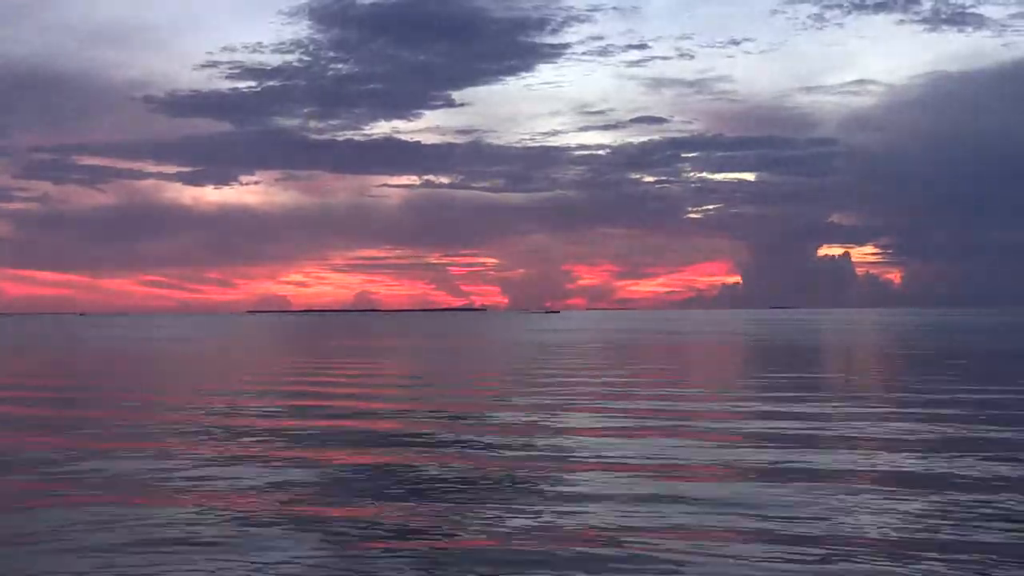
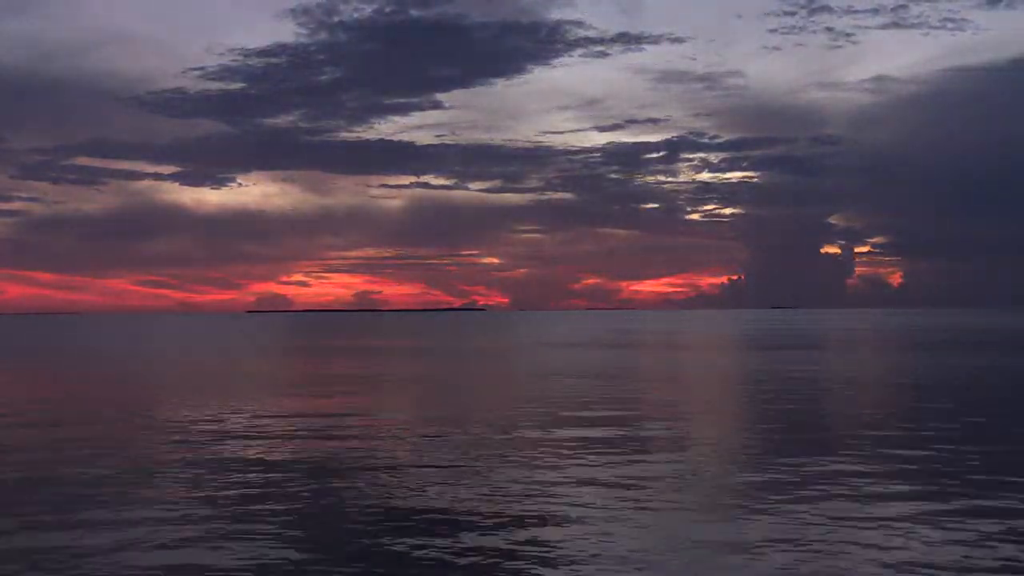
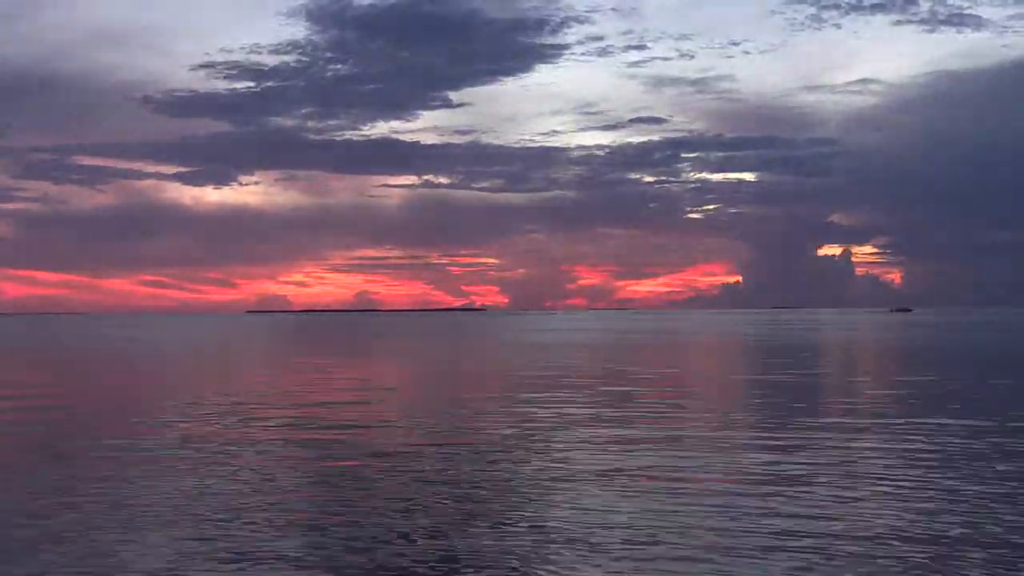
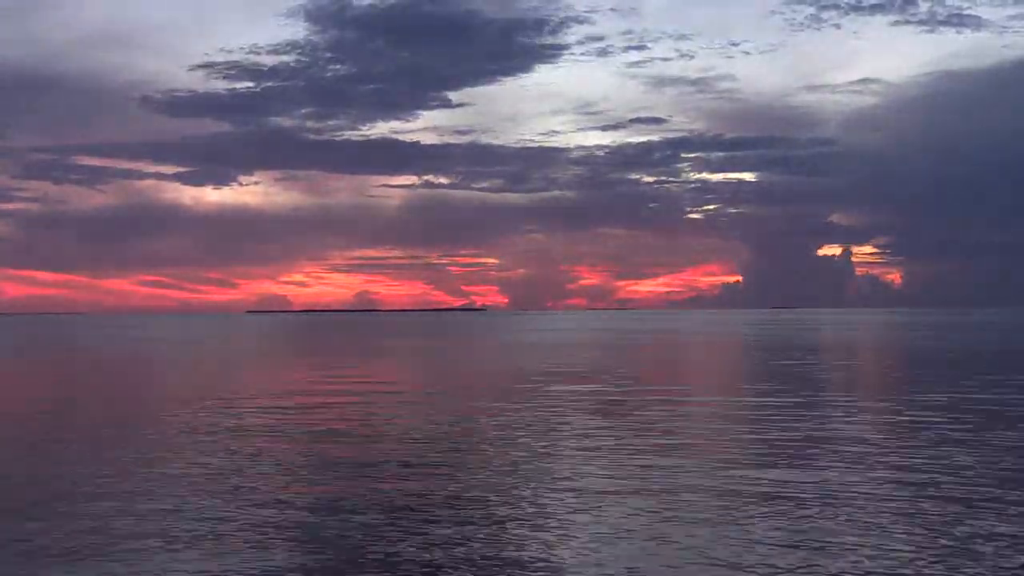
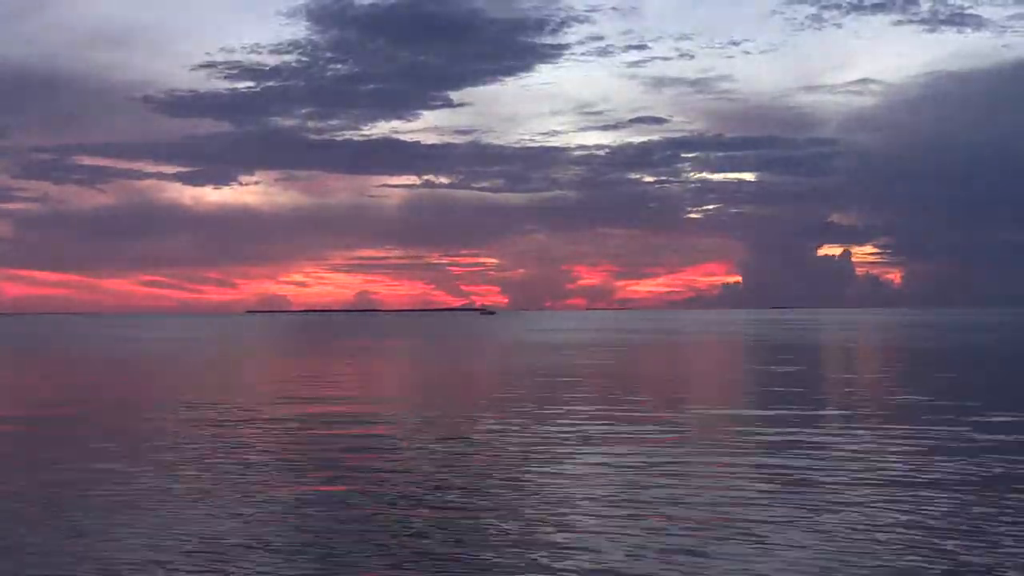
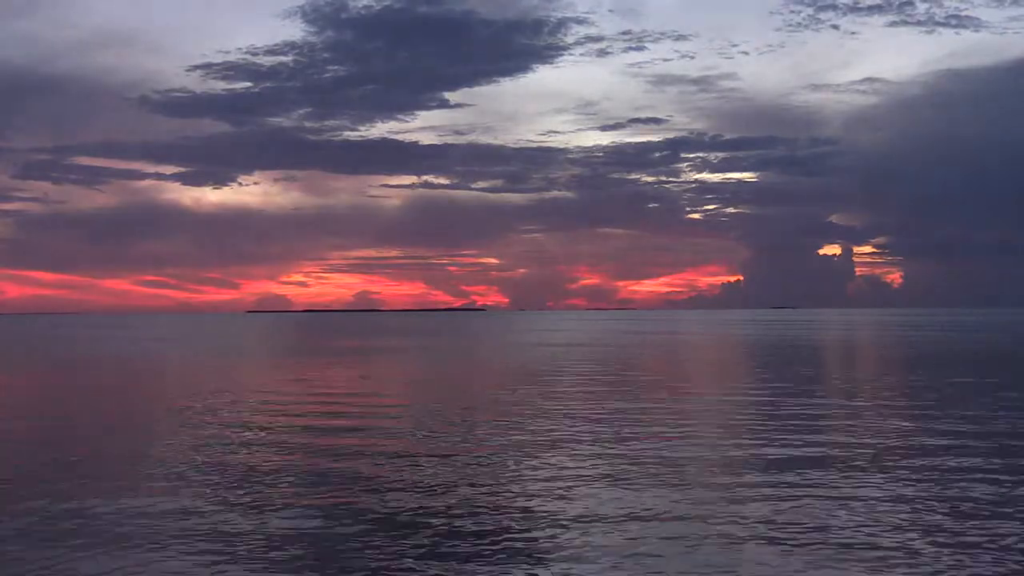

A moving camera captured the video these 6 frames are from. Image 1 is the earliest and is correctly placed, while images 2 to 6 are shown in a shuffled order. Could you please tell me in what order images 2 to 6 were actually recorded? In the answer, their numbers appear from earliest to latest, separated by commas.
5, 3, 4, 6, 2
